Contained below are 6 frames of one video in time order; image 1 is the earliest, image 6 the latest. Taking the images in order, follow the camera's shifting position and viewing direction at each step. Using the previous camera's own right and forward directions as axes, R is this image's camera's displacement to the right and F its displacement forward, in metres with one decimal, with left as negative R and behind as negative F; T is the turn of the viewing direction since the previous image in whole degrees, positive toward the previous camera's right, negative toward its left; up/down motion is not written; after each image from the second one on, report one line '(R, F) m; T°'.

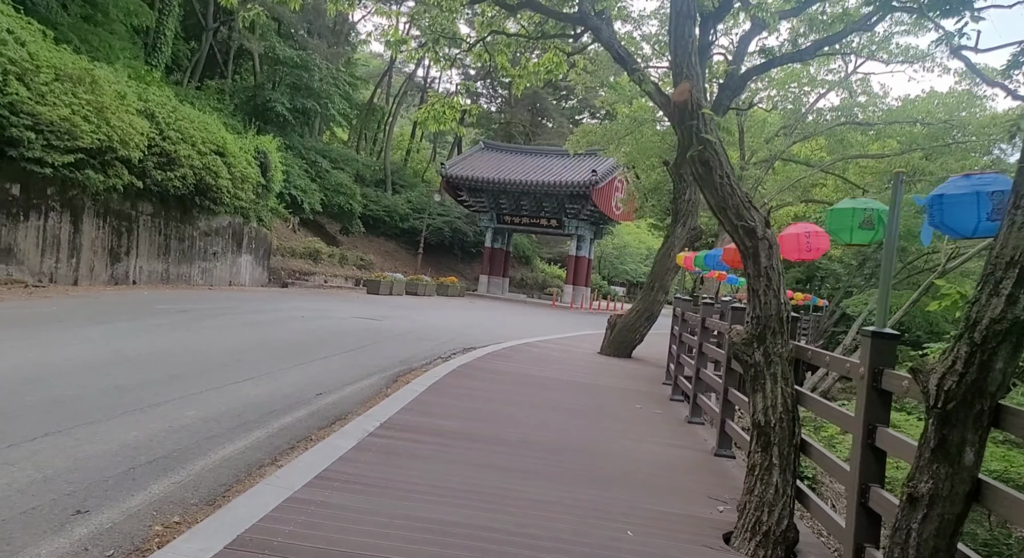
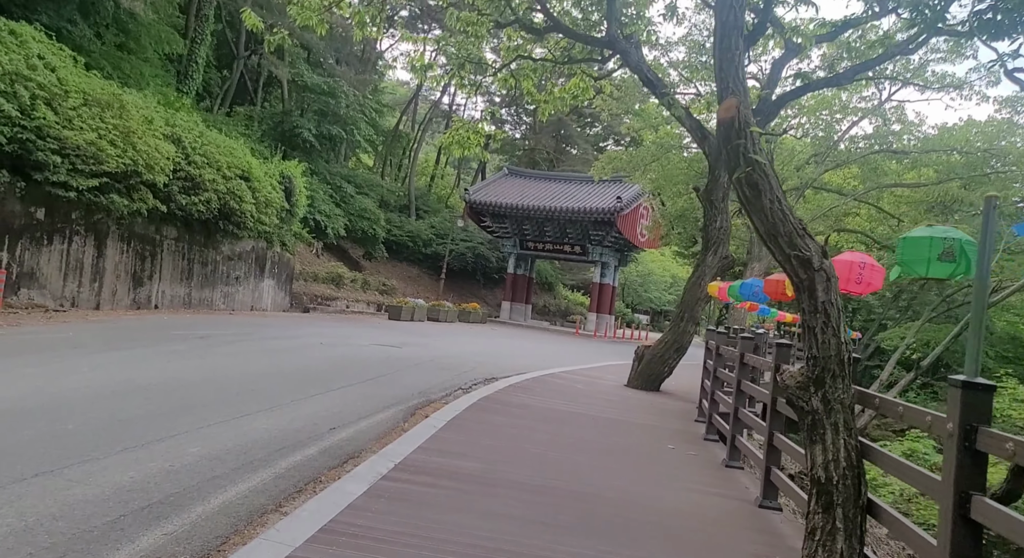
(0.0, +0.3) m; -2°
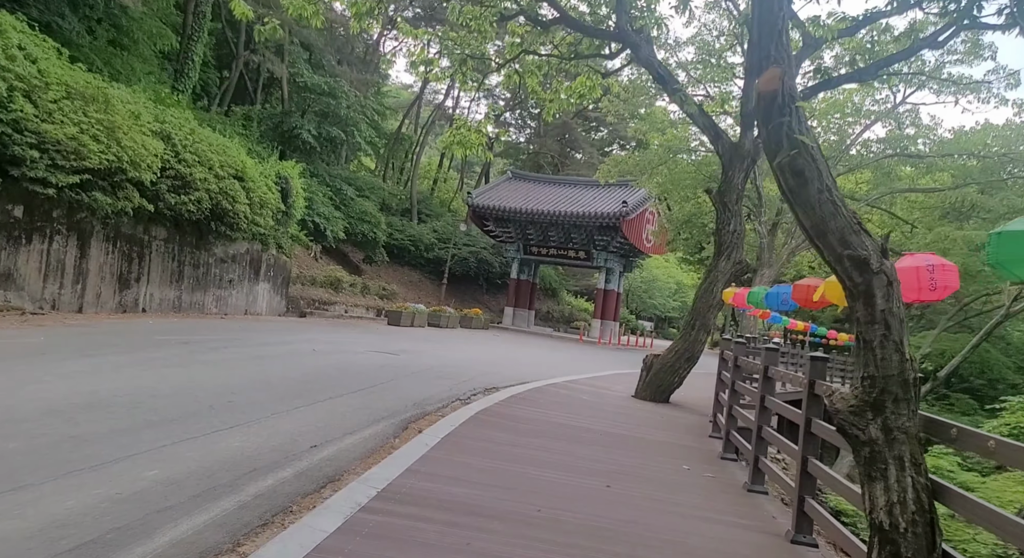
(0.0, +0.6) m; 0°
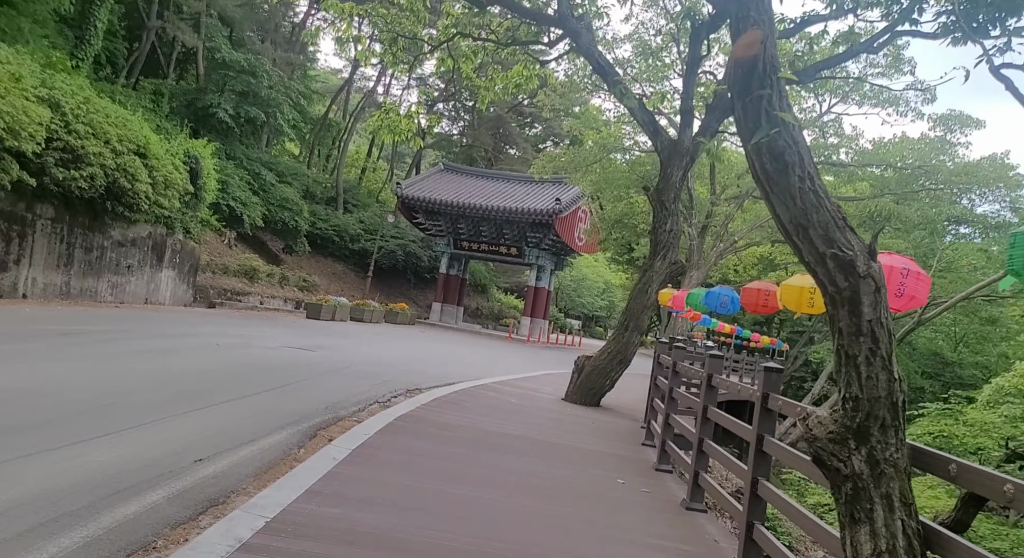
(0.0, +0.6) m; +5°
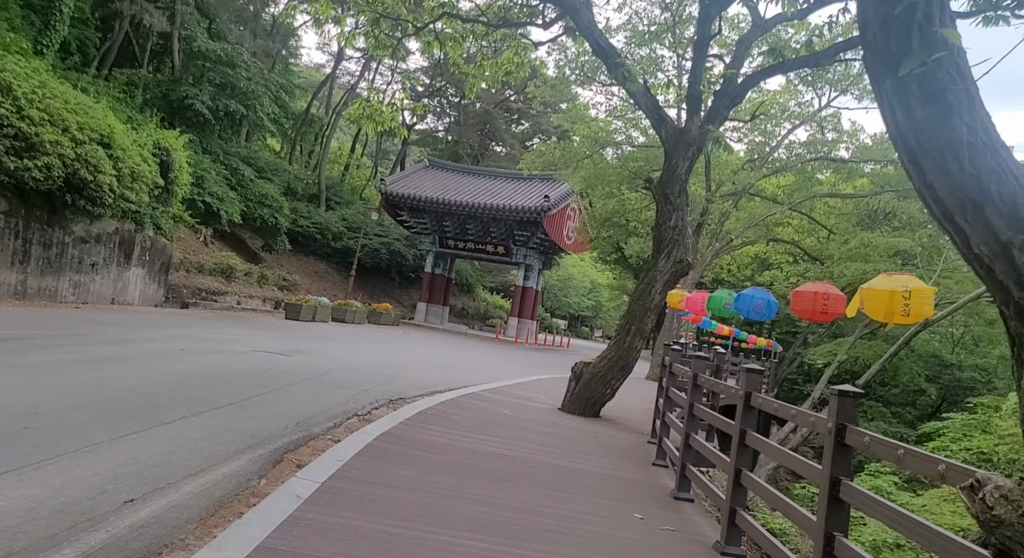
(-0.1, +0.8) m; +1°
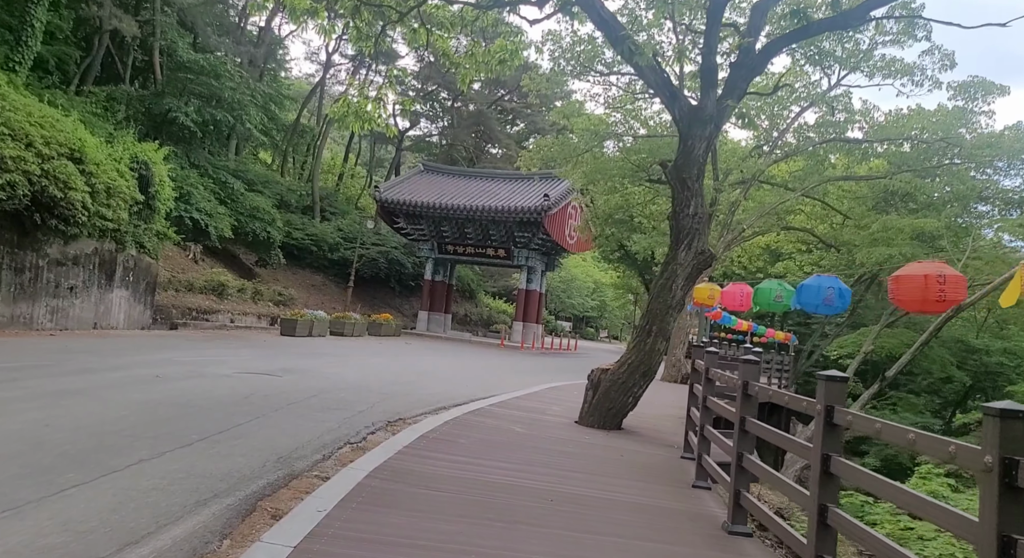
(0.0, +0.9) m; 0°
